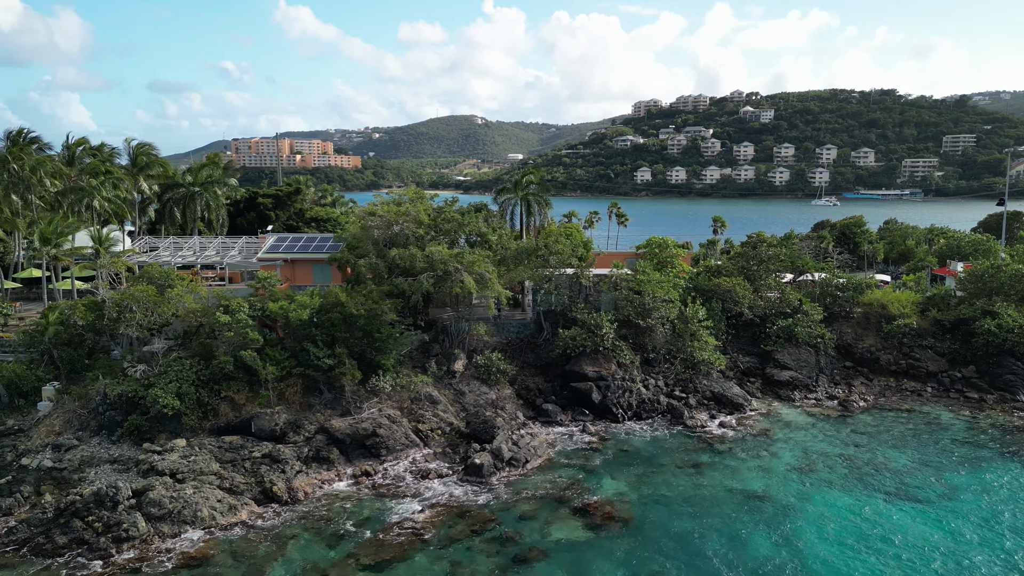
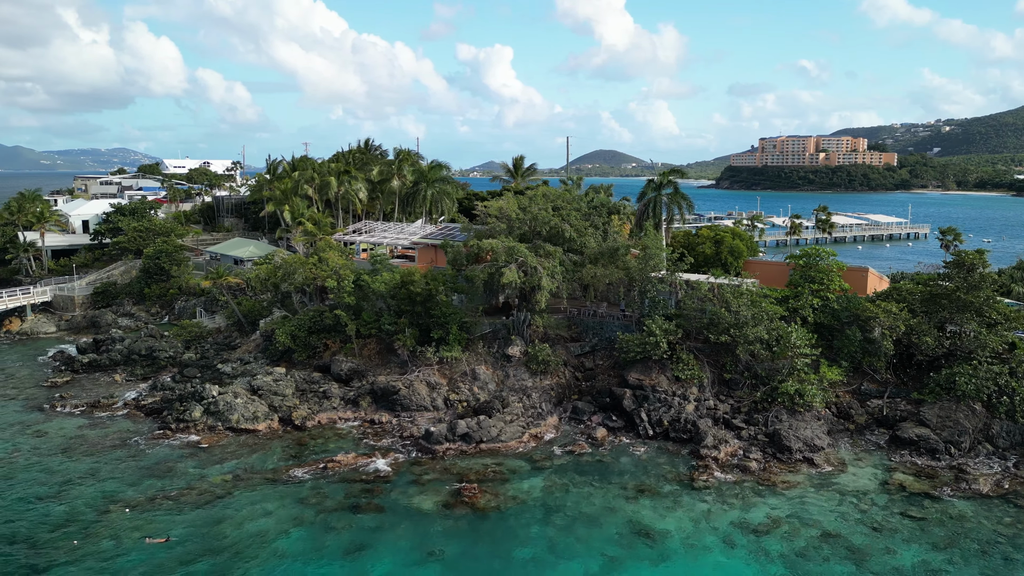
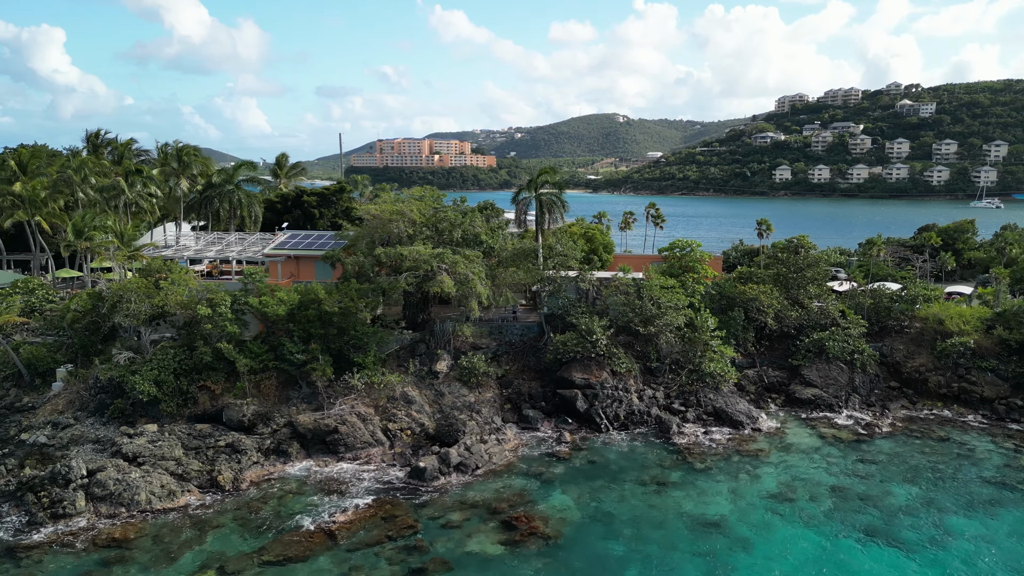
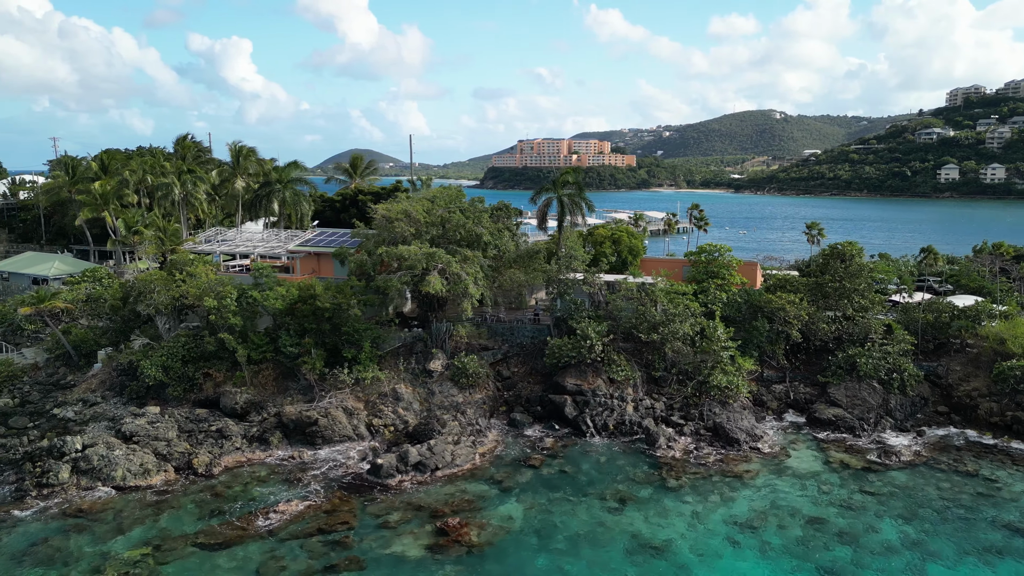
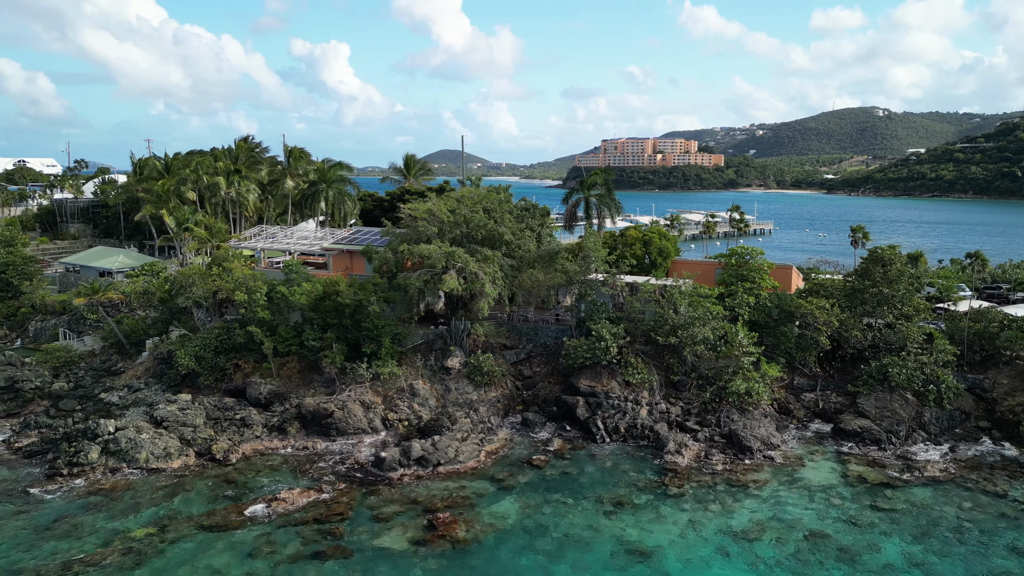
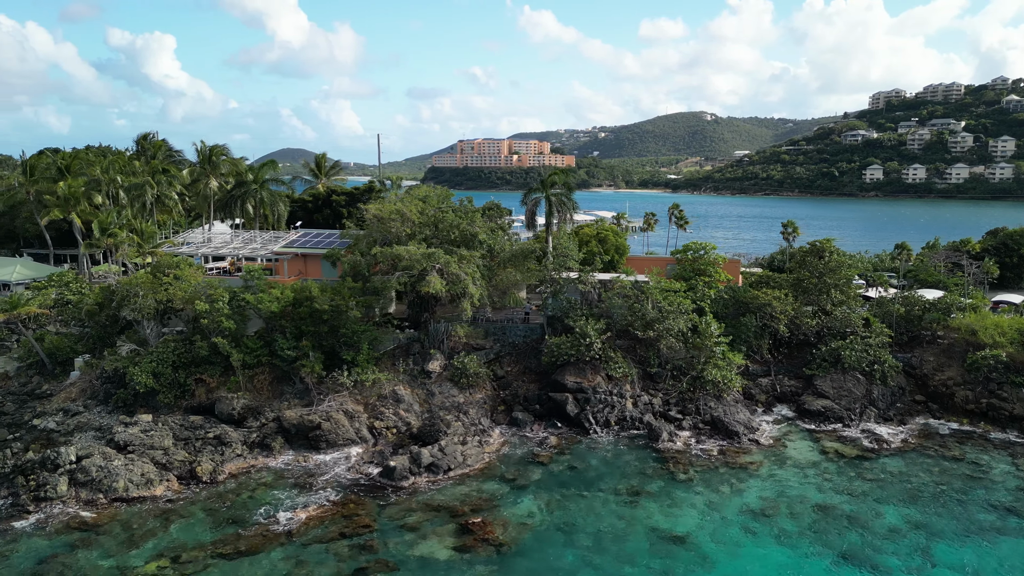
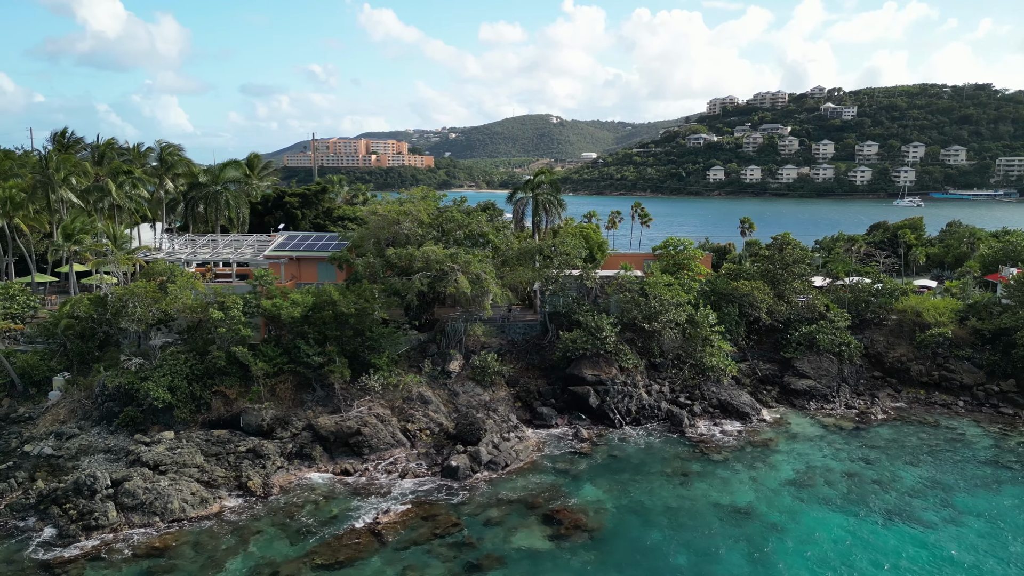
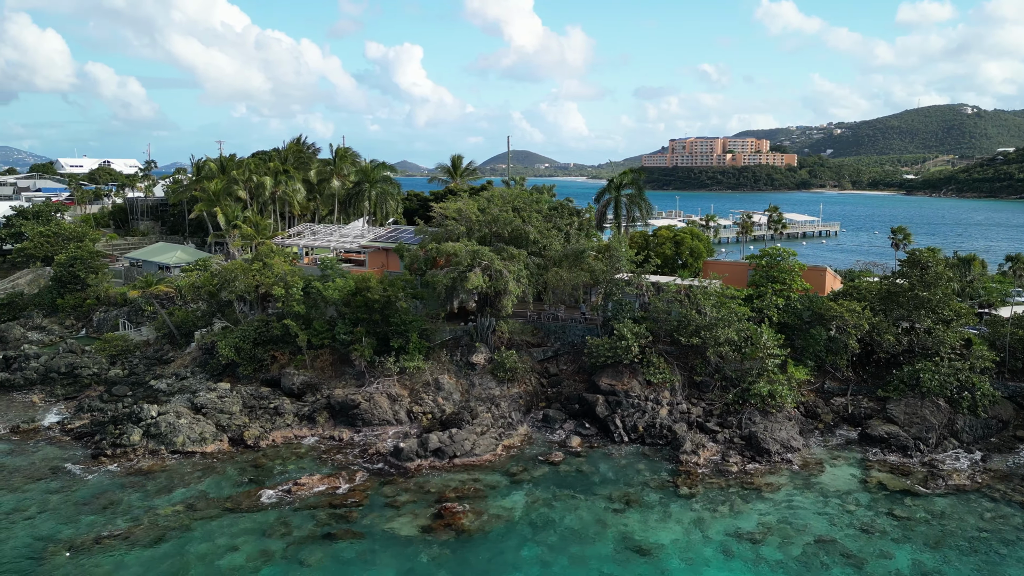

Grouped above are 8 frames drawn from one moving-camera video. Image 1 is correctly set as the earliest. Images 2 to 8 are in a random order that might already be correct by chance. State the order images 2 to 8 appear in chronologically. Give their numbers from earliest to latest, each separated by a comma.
7, 3, 6, 4, 5, 8, 2
